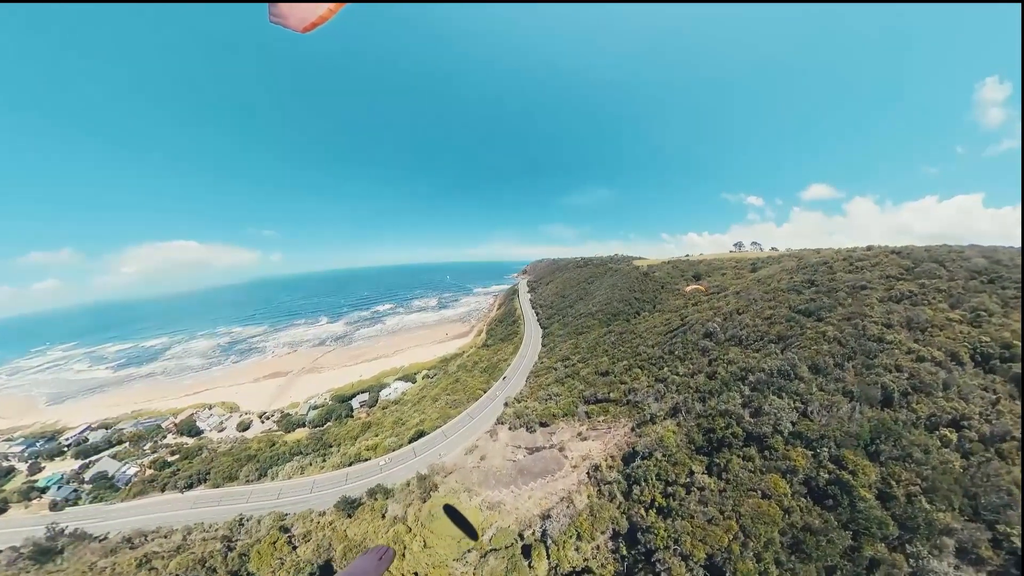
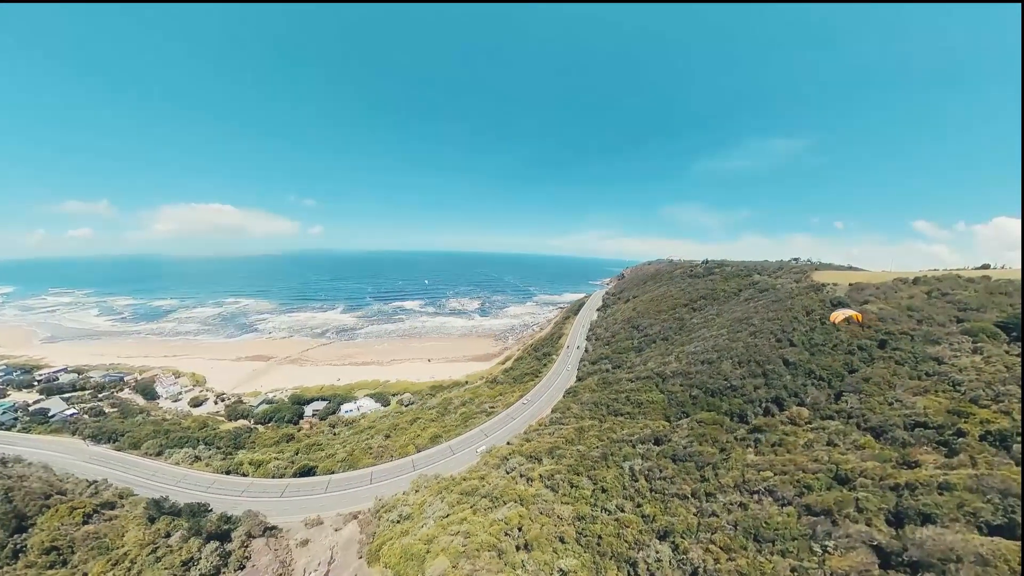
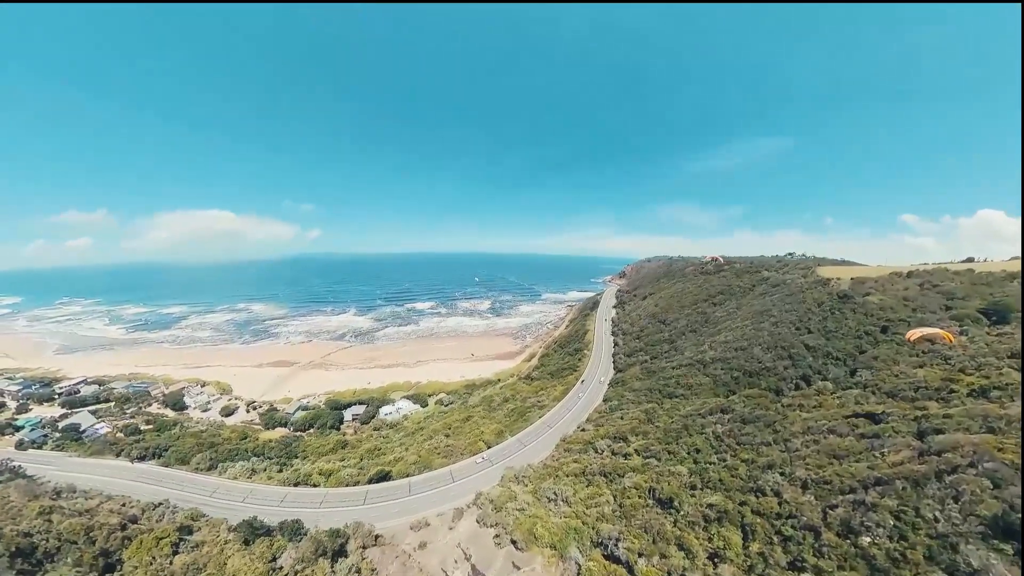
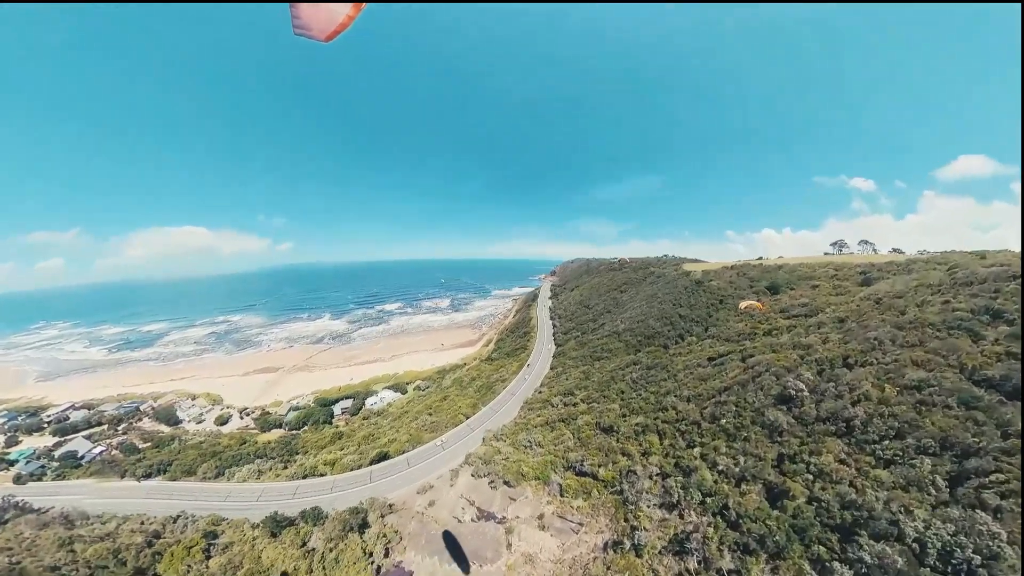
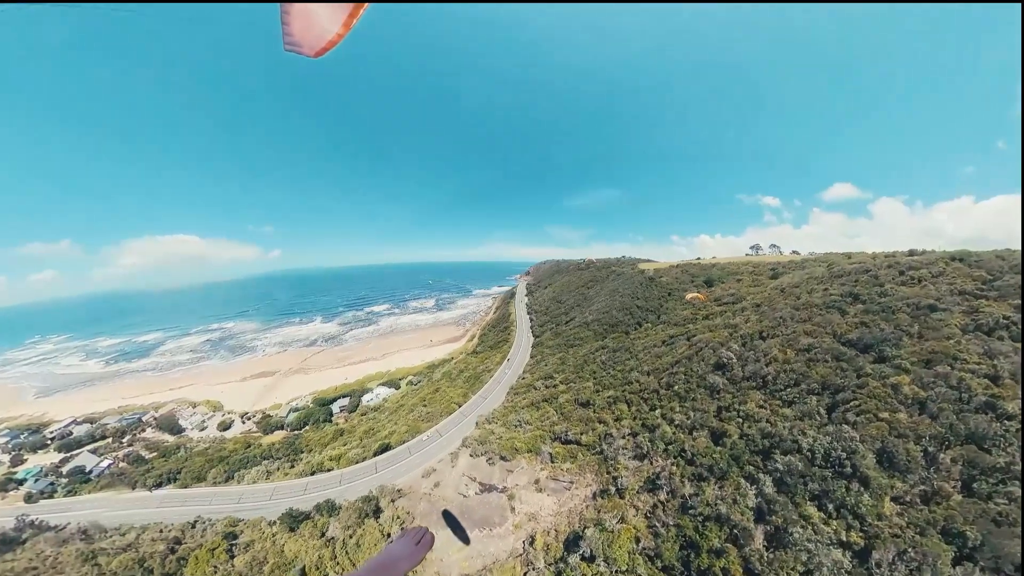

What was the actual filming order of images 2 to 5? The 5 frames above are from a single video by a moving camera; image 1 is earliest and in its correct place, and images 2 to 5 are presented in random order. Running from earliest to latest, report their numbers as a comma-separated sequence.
5, 4, 3, 2
